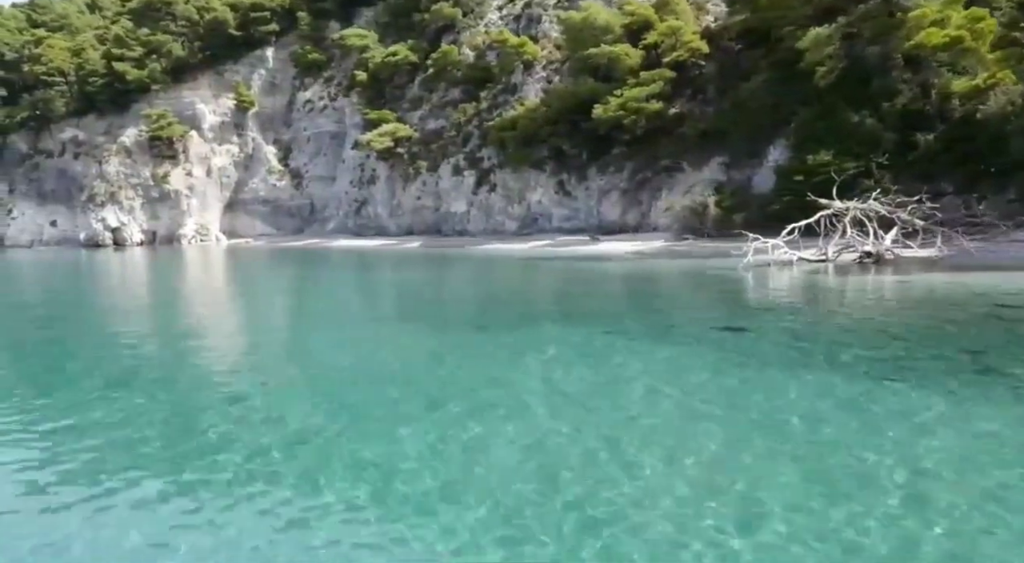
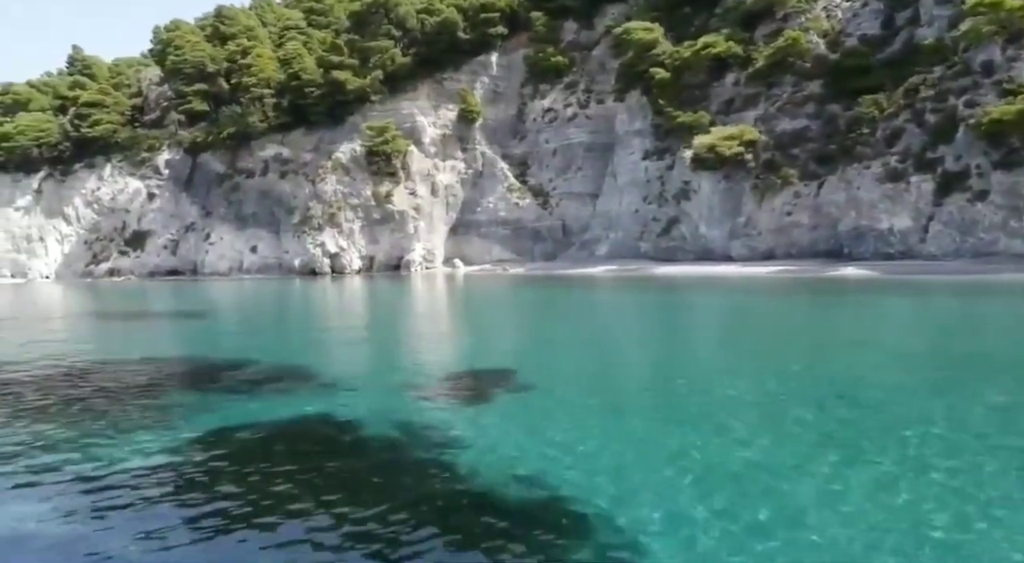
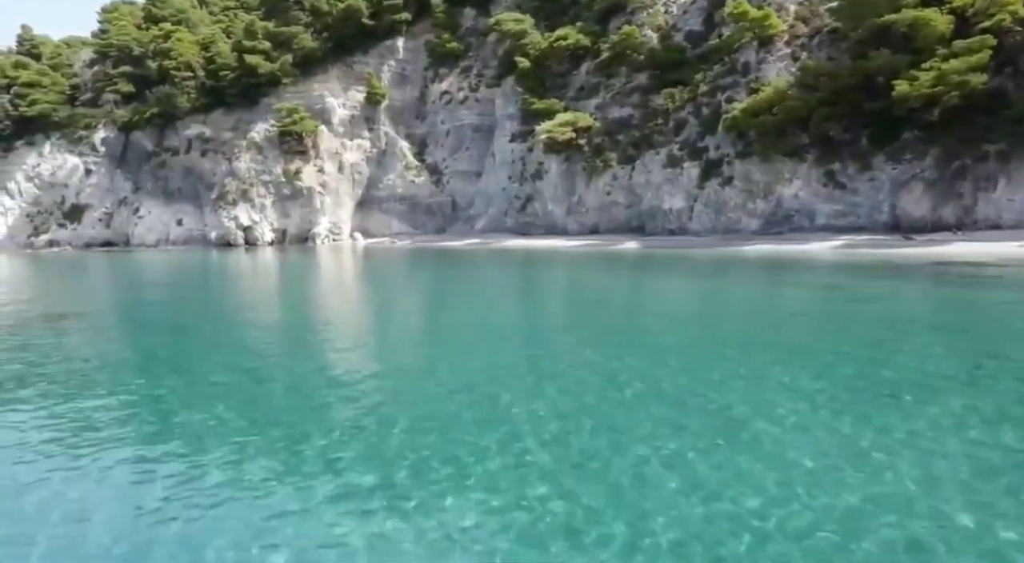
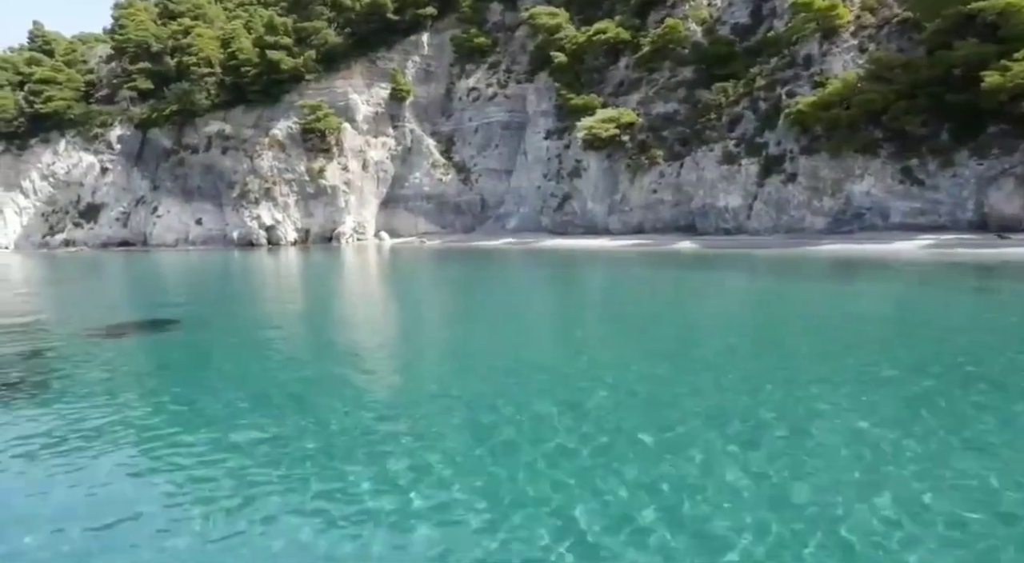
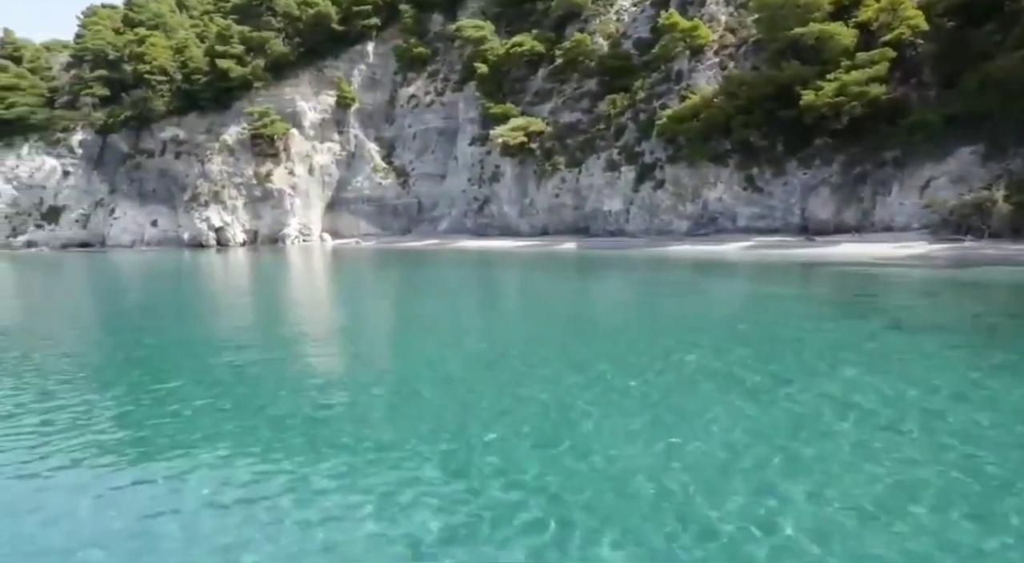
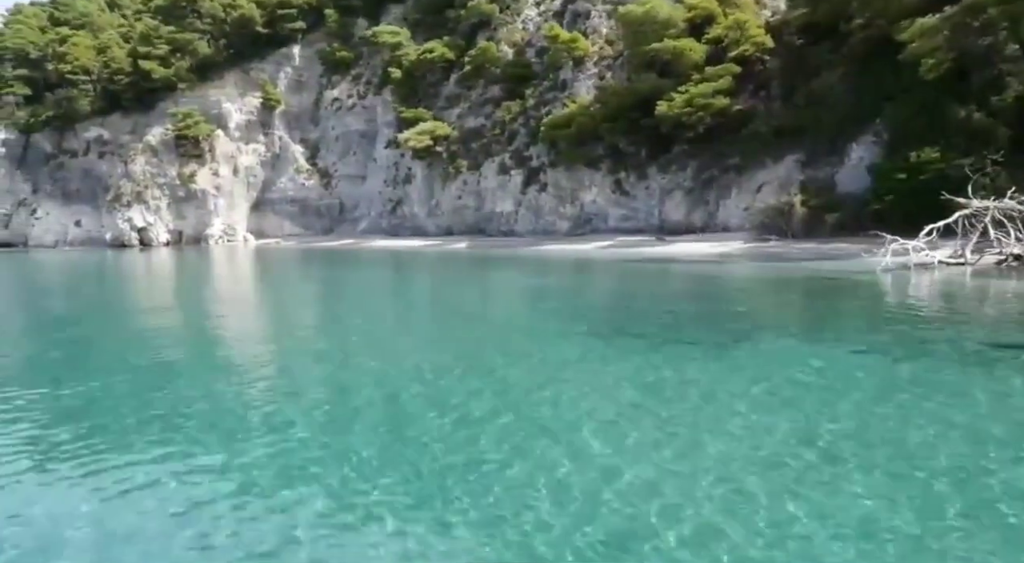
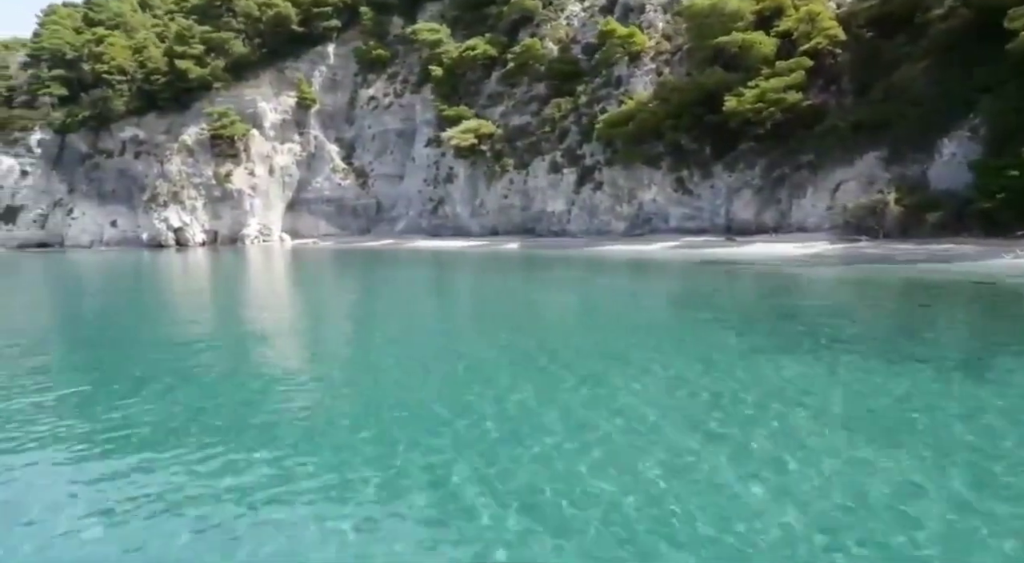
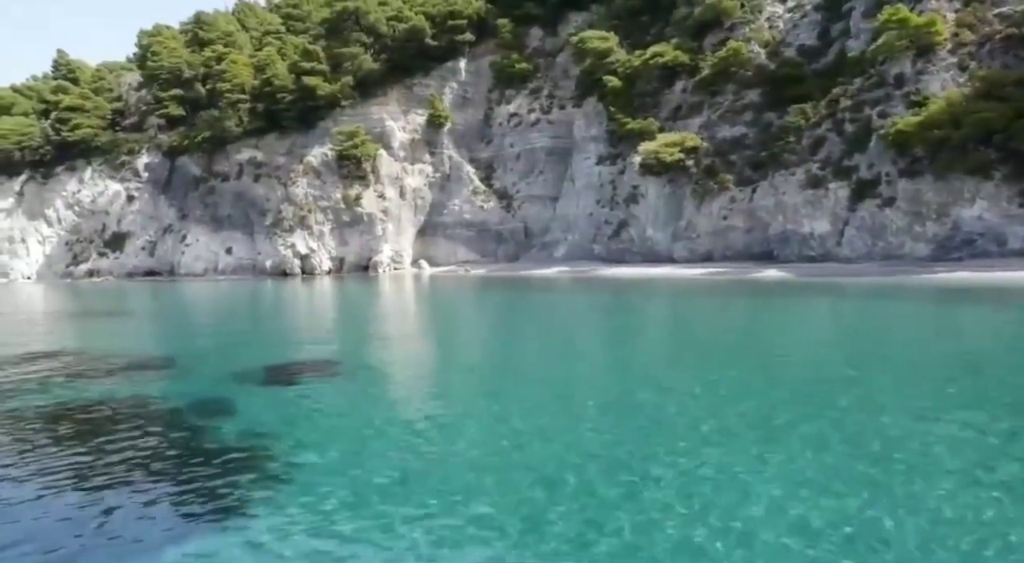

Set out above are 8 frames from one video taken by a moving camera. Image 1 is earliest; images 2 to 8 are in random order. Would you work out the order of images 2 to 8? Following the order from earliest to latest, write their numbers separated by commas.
6, 7, 5, 3, 4, 8, 2
